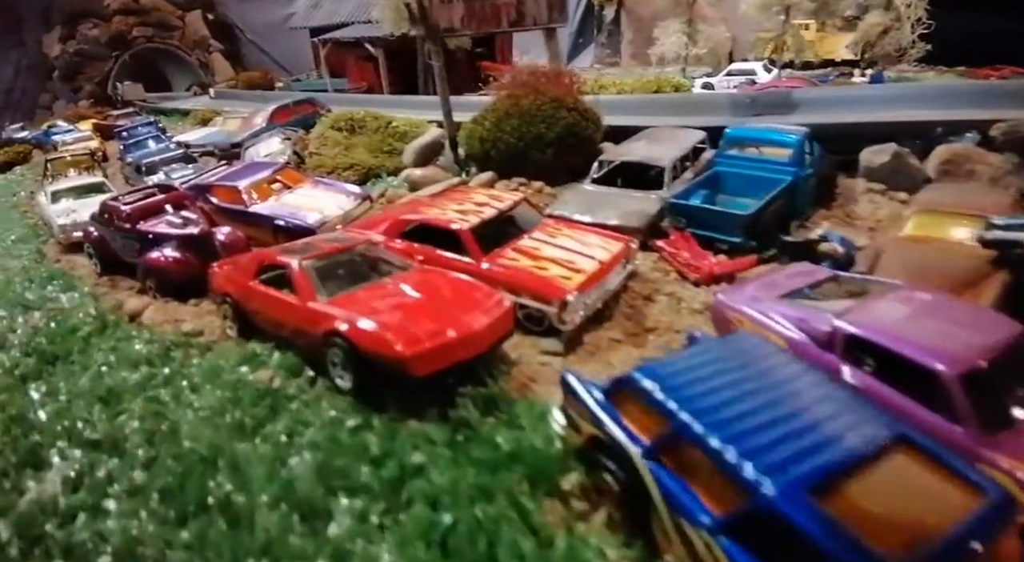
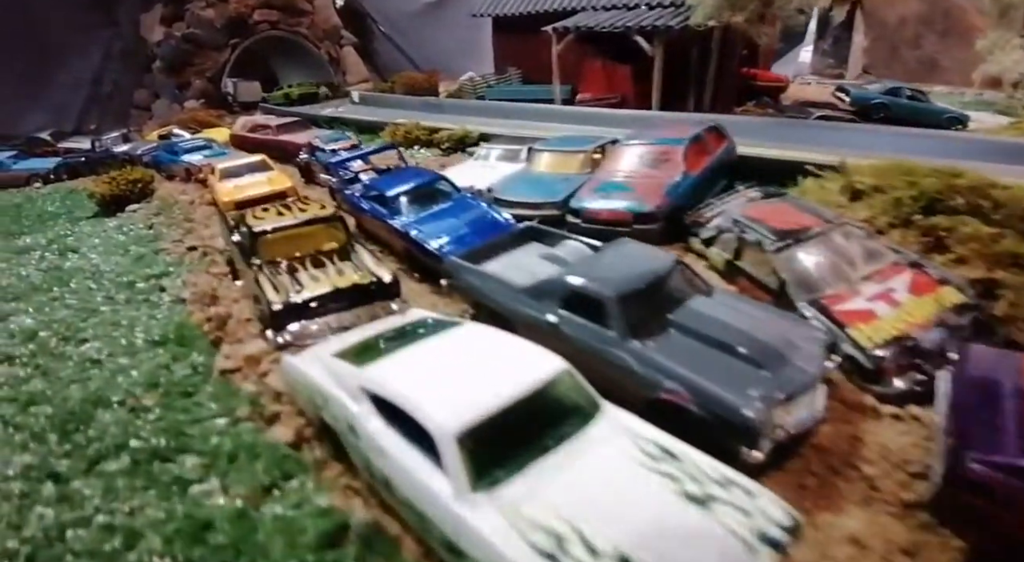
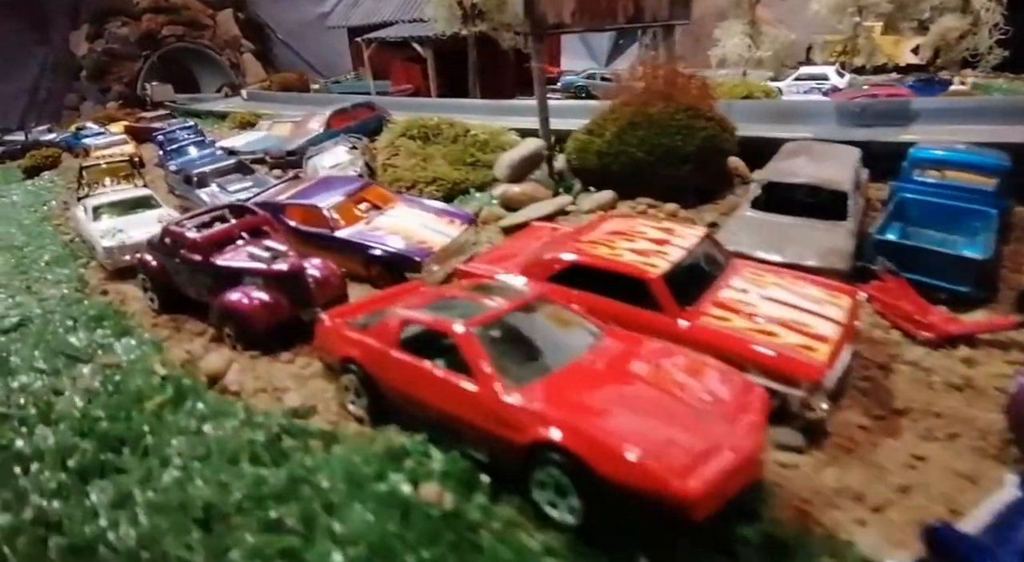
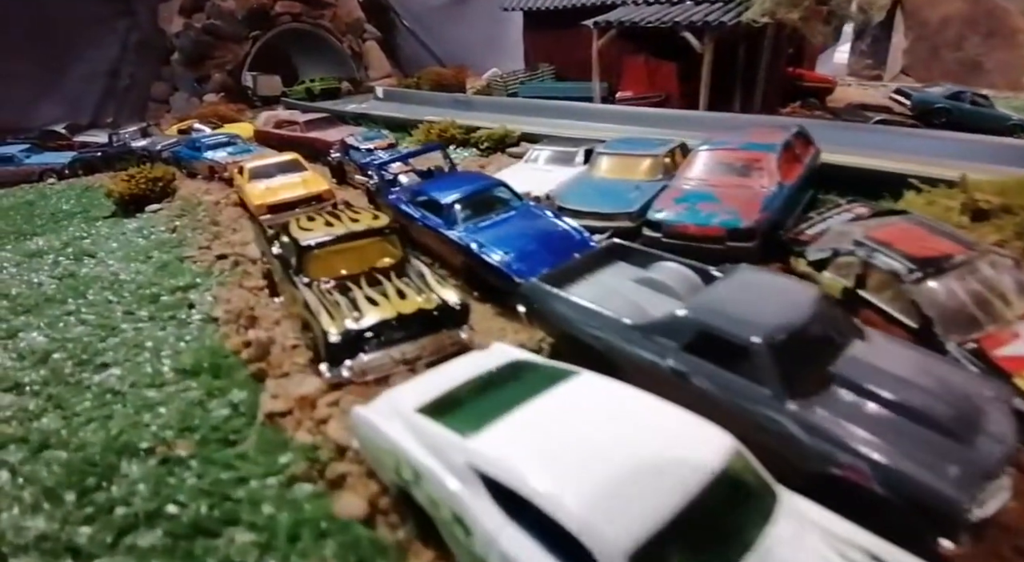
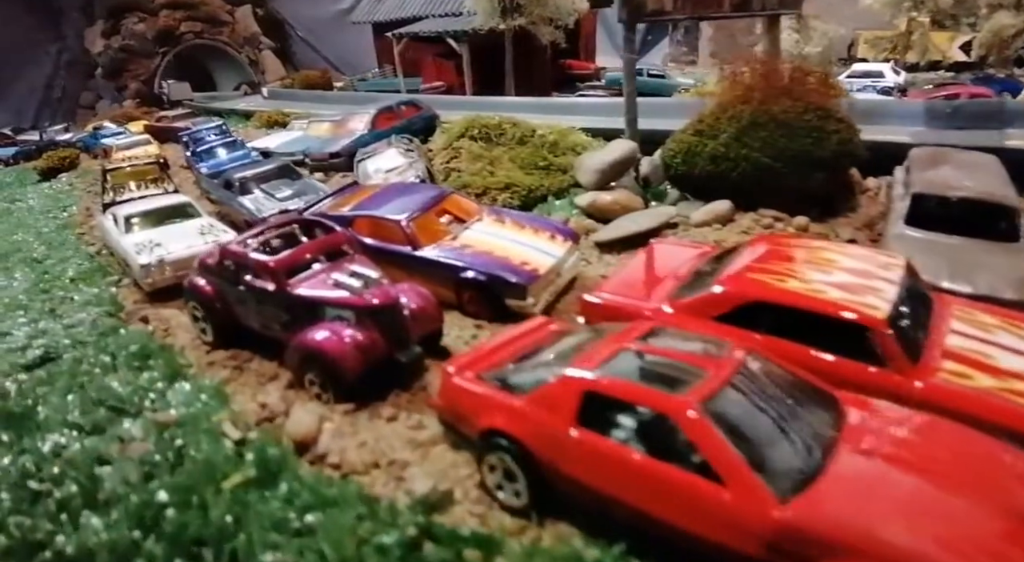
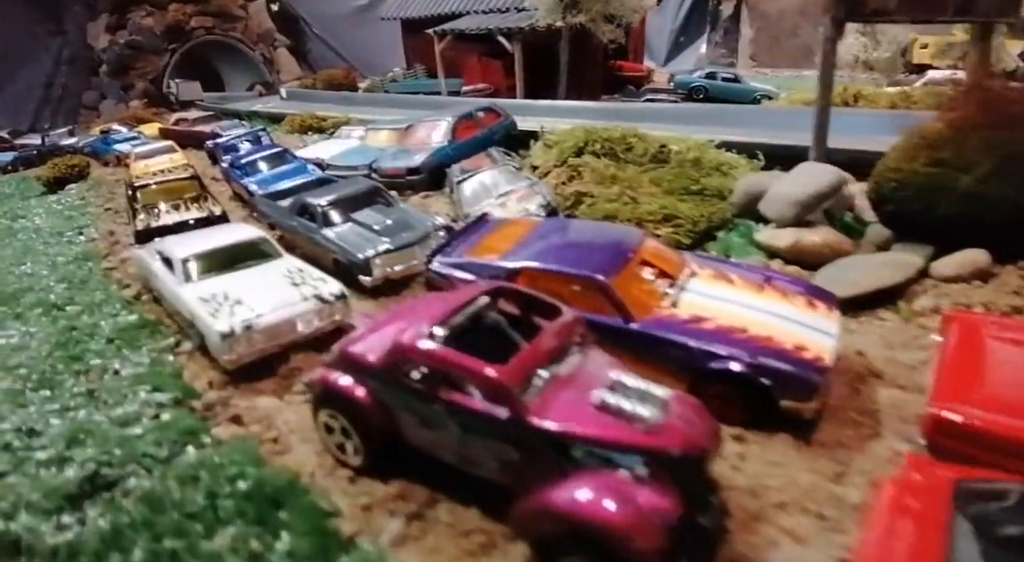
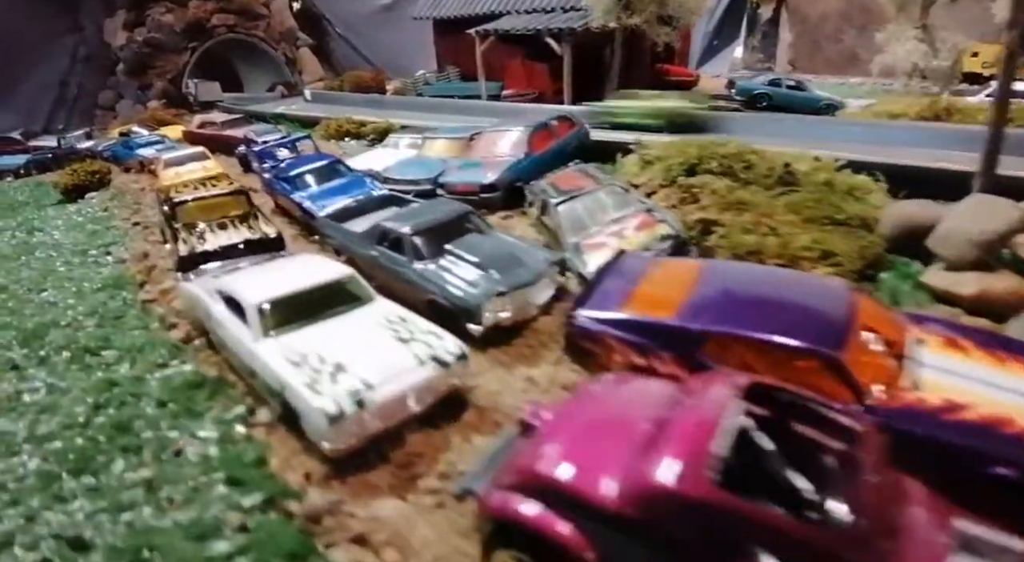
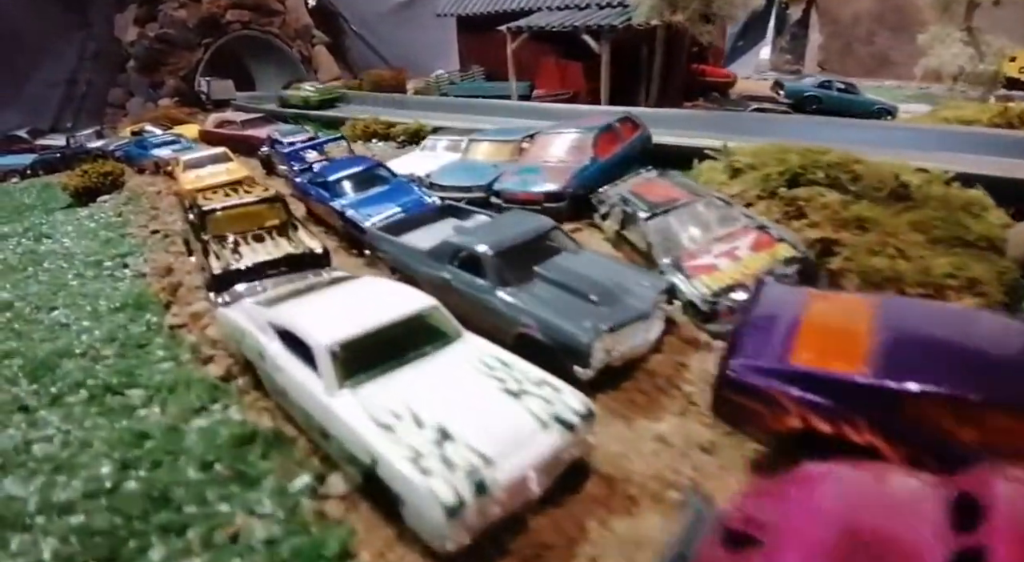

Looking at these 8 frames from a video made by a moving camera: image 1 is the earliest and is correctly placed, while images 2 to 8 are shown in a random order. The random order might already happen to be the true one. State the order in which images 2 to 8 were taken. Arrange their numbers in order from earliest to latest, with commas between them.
3, 5, 6, 7, 8, 2, 4
